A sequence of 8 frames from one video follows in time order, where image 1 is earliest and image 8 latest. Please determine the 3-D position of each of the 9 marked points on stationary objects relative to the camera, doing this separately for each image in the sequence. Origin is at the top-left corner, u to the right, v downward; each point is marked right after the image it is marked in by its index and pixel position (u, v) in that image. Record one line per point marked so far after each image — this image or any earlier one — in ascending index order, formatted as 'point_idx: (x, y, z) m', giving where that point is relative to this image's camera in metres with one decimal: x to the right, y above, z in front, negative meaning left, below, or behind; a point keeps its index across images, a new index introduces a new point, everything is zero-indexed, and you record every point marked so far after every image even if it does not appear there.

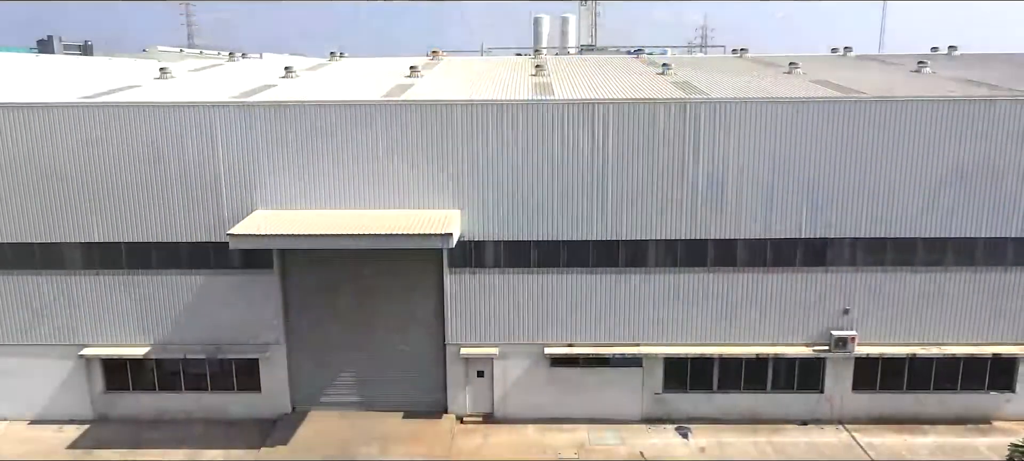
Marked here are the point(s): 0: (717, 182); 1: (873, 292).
0: (+4.5, +1.1, +19.1) m
1: (+8.1, -1.4, +19.6) m
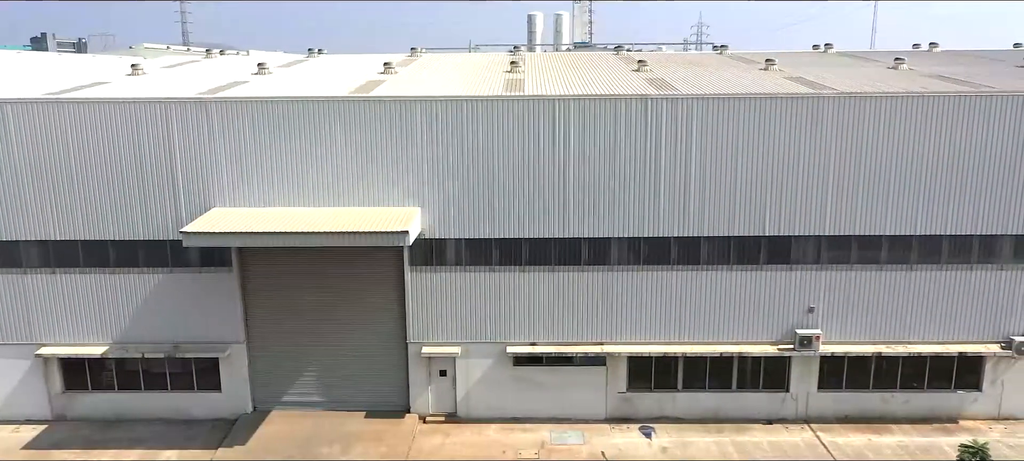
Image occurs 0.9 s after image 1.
0: (+3.6, +1.1, +18.9) m
1: (+7.2, -1.3, +19.4) m
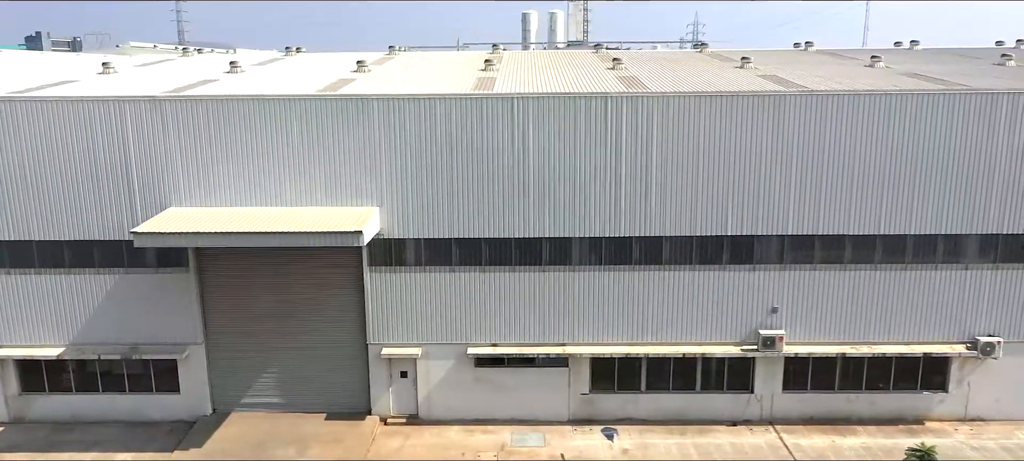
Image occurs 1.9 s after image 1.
0: (+2.8, +1.1, +18.6) m
1: (+6.3, -1.3, +19.2) m
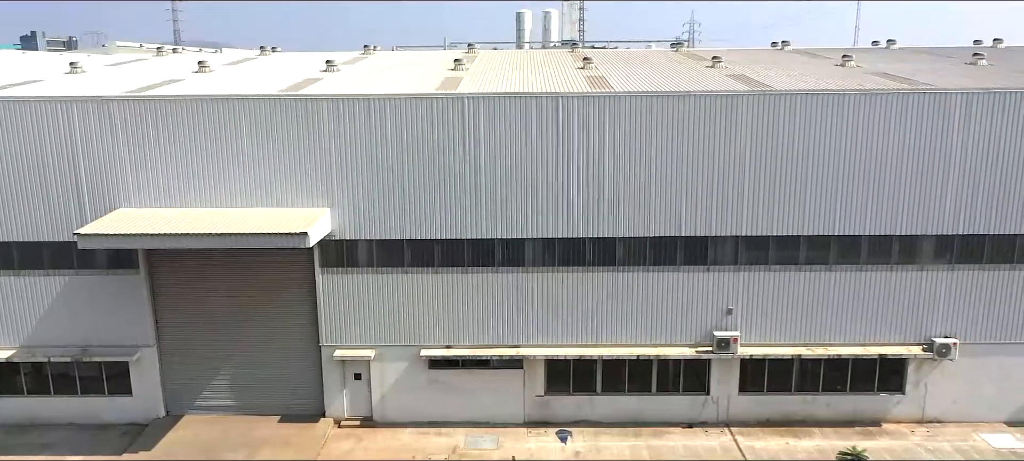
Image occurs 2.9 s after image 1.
0: (+1.7, +1.1, +18.5) m
1: (+5.3, -1.3, +19.1) m
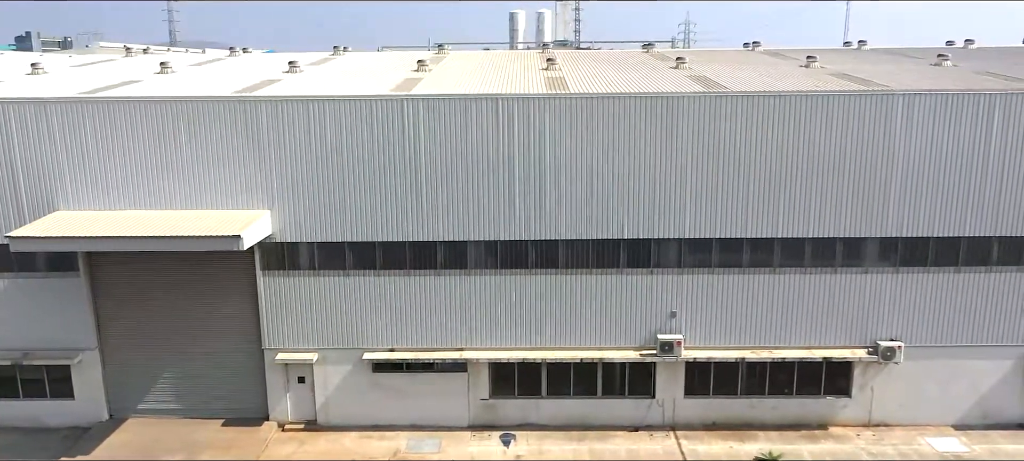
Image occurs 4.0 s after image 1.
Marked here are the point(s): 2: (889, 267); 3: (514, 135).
0: (+0.5, +1.1, +18.4) m
1: (+4.1, -1.4, +18.9) m
2: (+8.1, -0.8, +18.7) m
3: (0.0, +2.0, +18.2) m
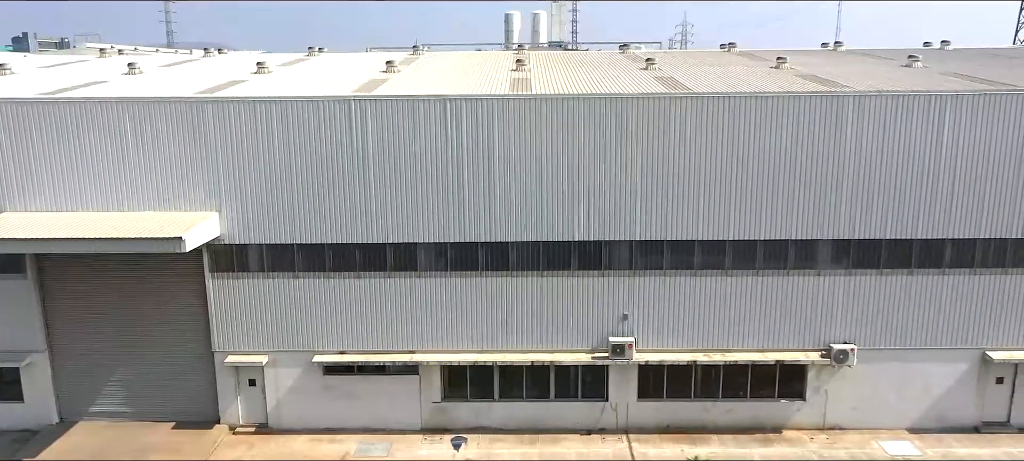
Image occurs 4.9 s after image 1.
0: (-0.6, +1.0, +18.3) m
1: (+3.0, -1.4, +18.8) m
2: (+7.1, -0.8, +18.6) m
3: (-1.0, +2.0, +18.1) m
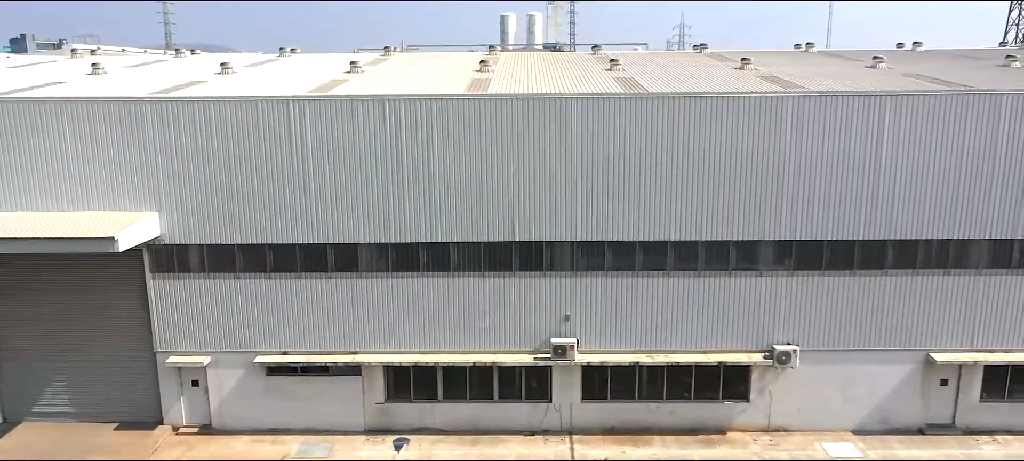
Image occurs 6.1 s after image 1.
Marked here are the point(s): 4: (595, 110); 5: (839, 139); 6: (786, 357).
0: (-1.8, +1.0, +18.2) m
1: (+1.7, -1.4, +18.8) m
2: (+5.8, -0.9, +18.6) m
3: (-2.3, +1.9, +18.0) m
4: (+1.7, +2.5, +17.8) m
5: (+6.7, +1.9, +17.8) m
6: (+5.8, -2.7, +18.5) m
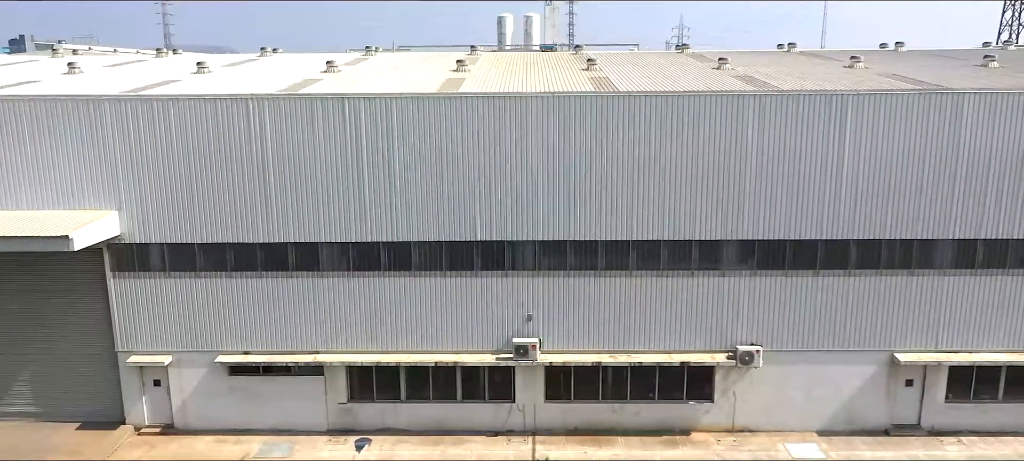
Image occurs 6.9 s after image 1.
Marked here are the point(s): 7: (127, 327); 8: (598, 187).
0: (-2.6, +1.0, +18.1) m
1: (+0.9, -1.4, +18.7) m
2: (+5.0, -0.9, +18.5) m
3: (-3.1, +2.0, +18.0) m
4: (+0.9, +2.5, +17.7) m
5: (+5.9, +1.9, +17.7) m
6: (+5.0, -2.7, +18.4) m
7: (-8.4, -2.1, +18.9) m
8: (+1.8, +0.9, +18.1) m
